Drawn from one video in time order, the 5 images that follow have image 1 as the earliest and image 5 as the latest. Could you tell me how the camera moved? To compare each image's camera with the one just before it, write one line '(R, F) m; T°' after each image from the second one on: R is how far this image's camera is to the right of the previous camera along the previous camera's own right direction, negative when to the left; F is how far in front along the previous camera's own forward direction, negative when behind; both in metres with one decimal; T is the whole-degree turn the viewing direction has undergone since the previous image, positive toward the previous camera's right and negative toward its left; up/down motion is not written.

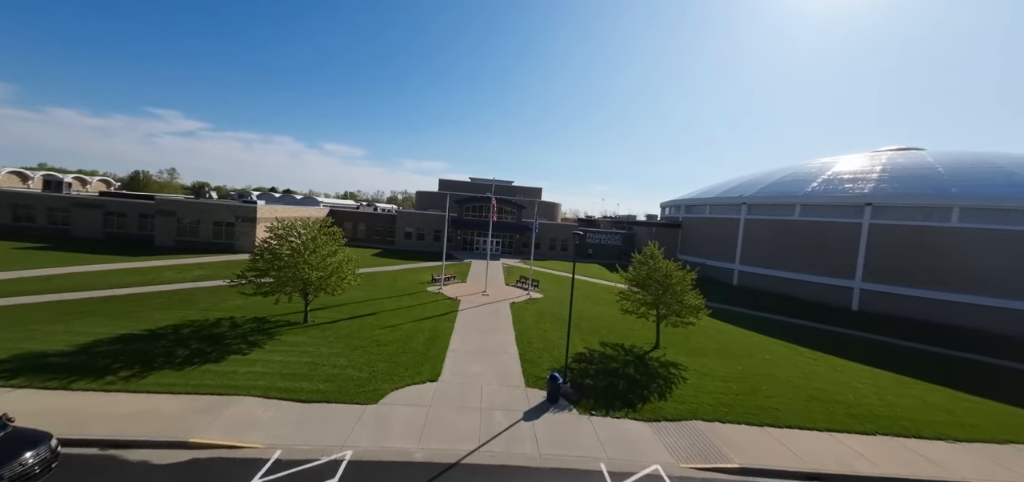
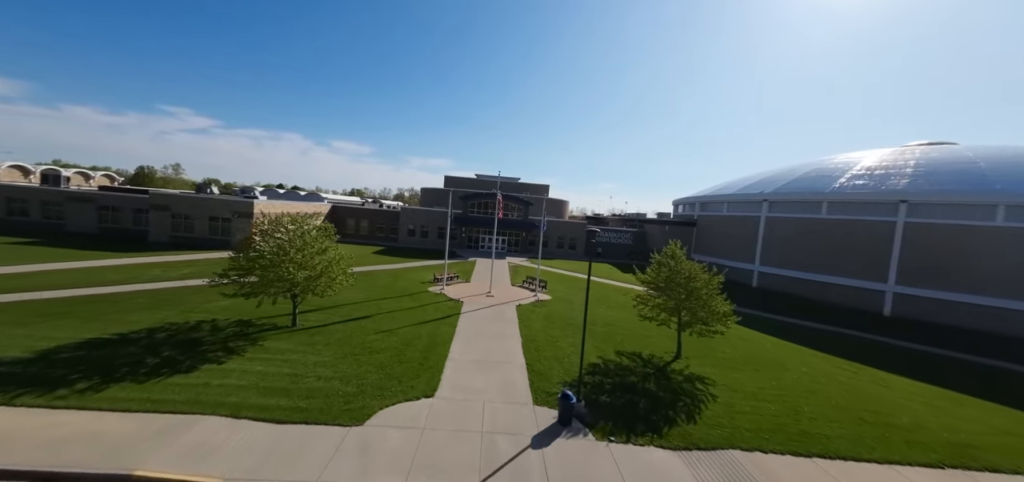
(0.0, +1.4) m; -1°
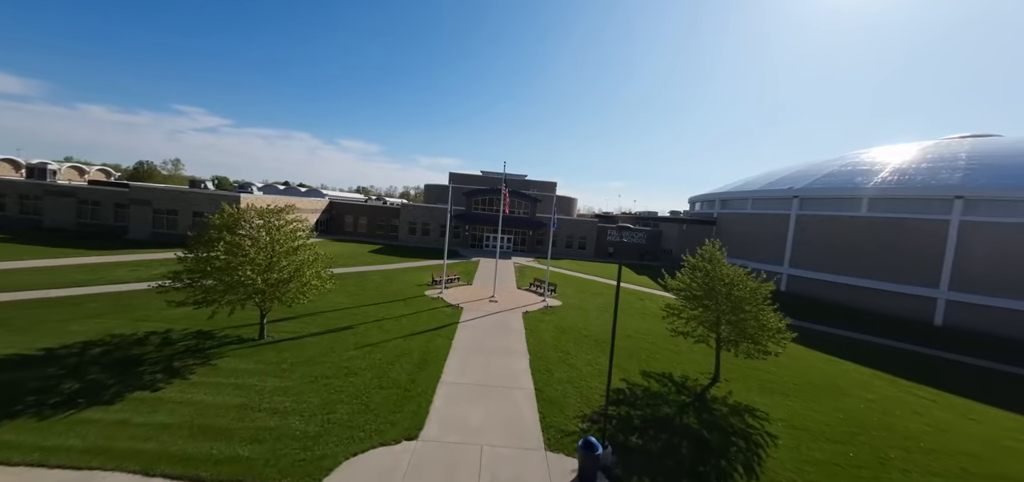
(0.0, +2.3) m; -1°
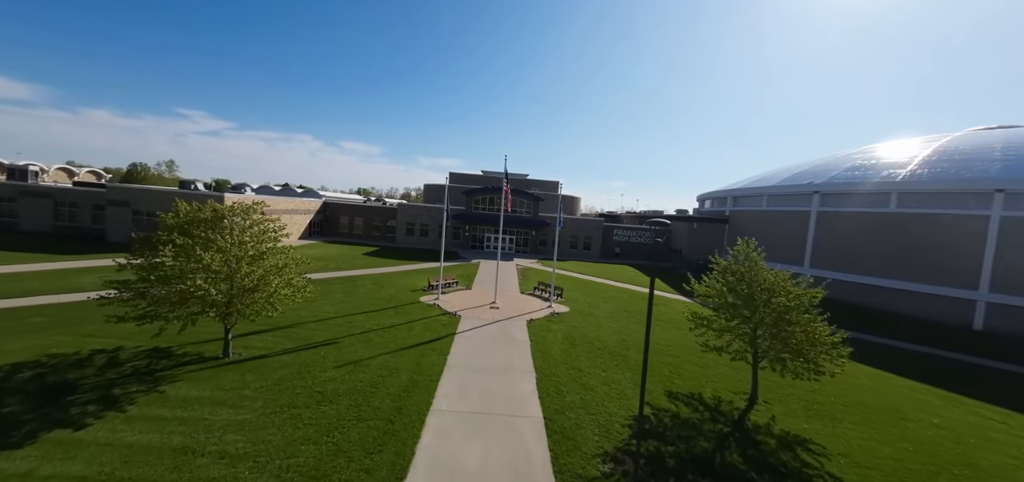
(0.0, +1.6) m; 0°
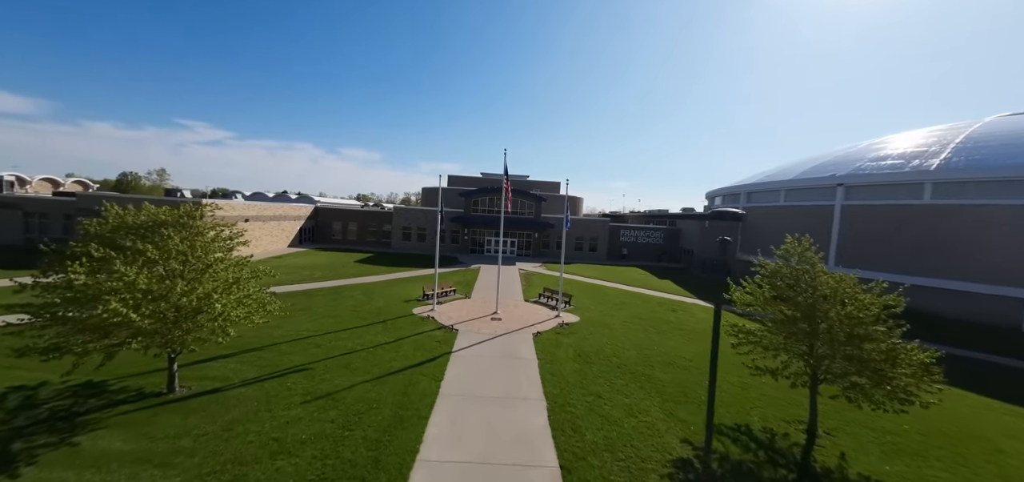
(0.0, +1.8) m; 0°
